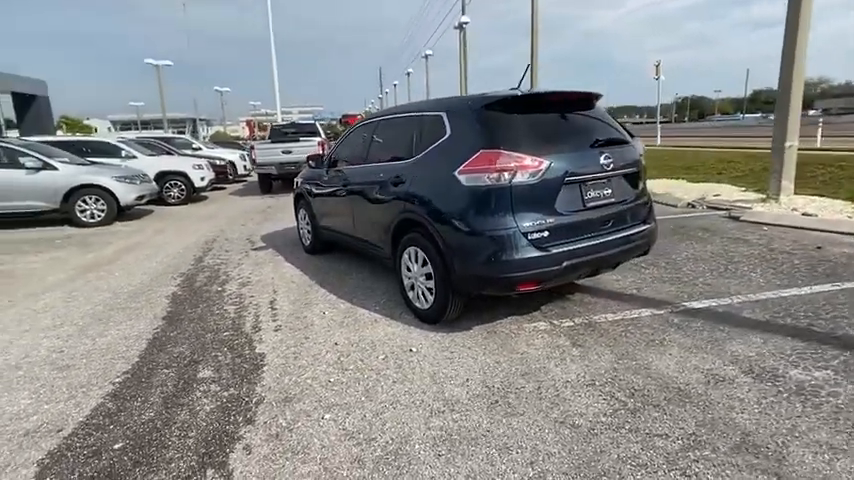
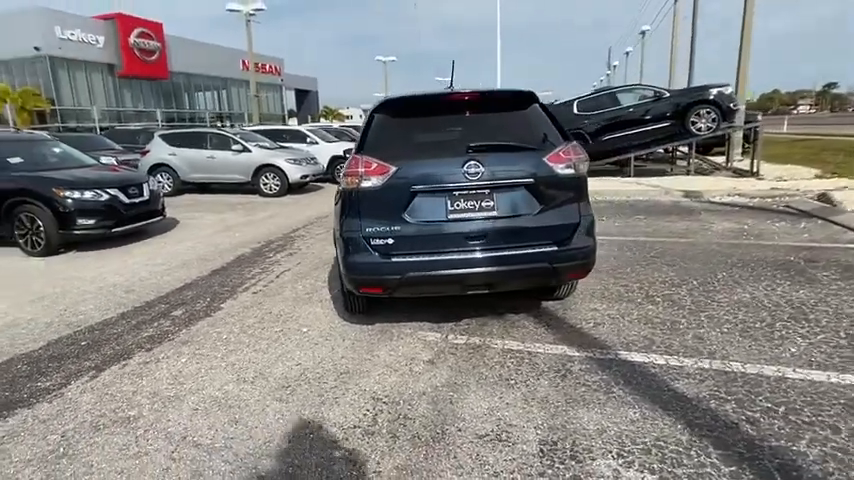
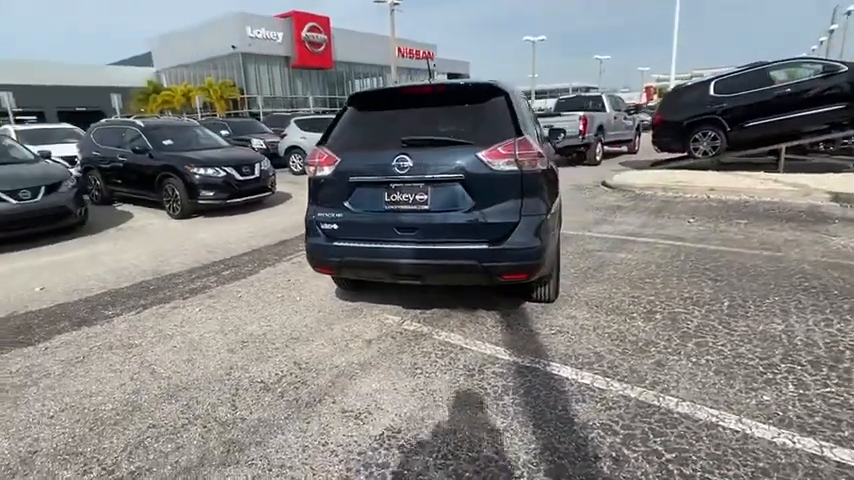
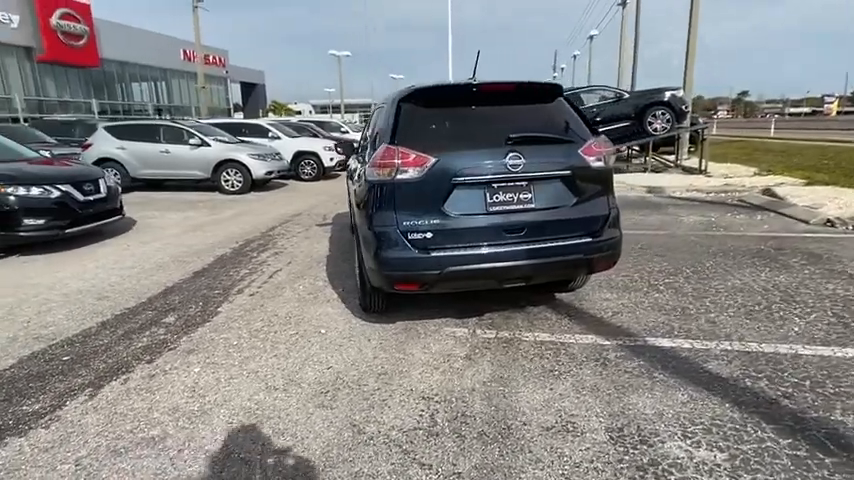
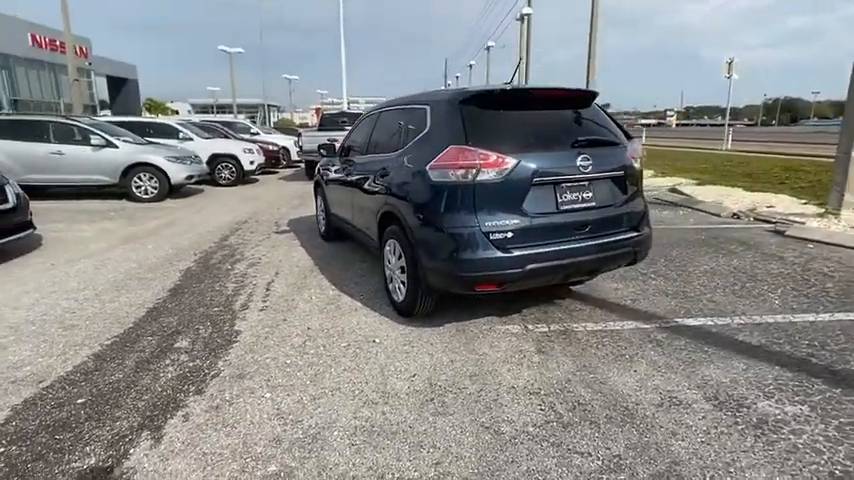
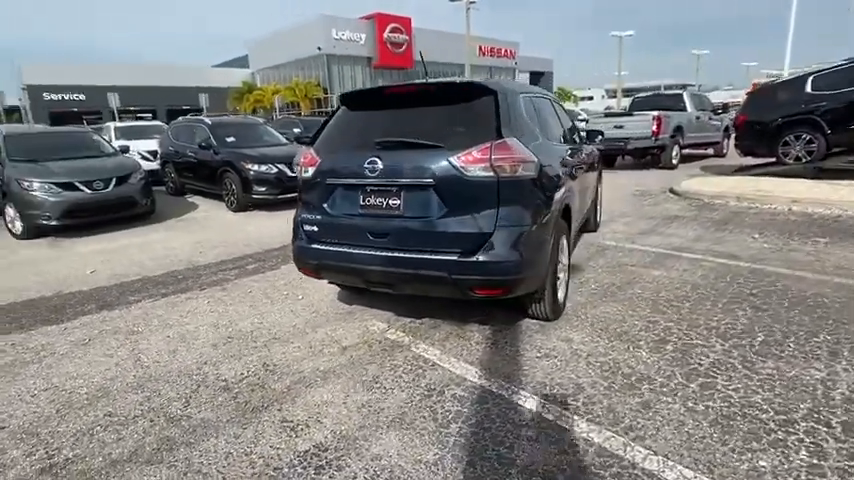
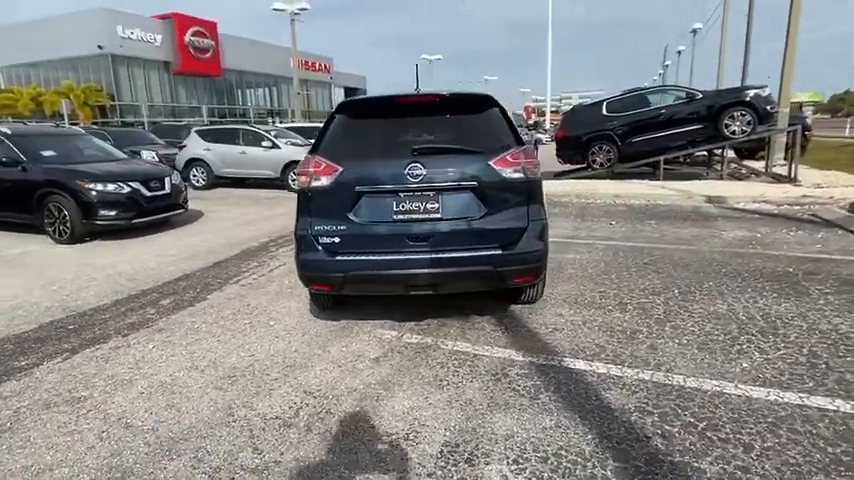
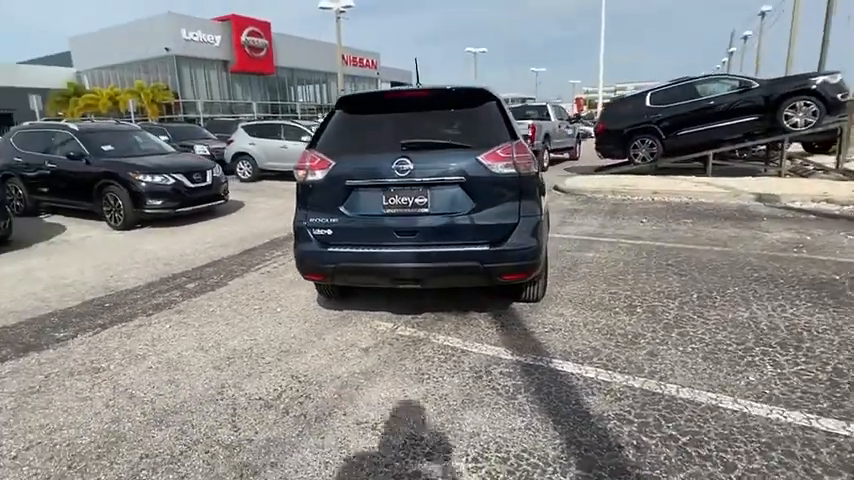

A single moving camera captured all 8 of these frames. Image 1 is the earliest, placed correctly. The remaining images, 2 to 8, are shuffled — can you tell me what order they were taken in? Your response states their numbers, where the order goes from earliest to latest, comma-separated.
5, 4, 2, 7, 8, 3, 6
